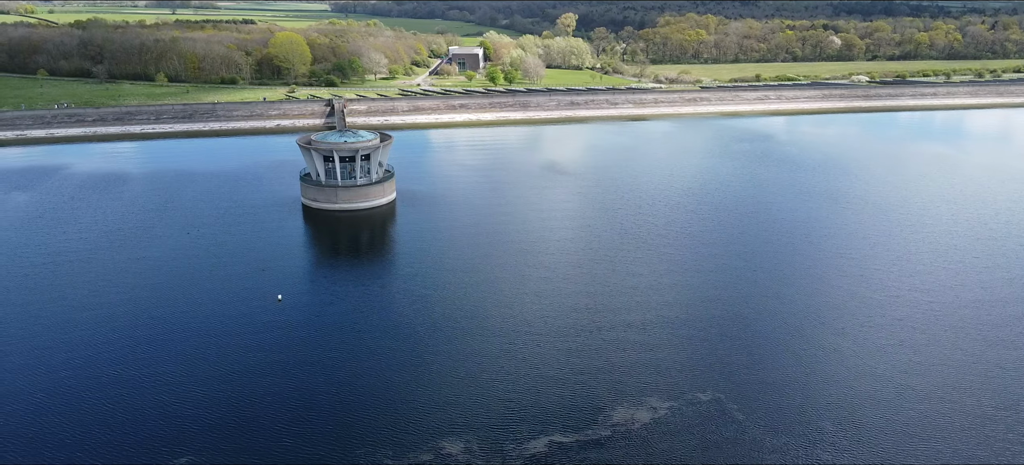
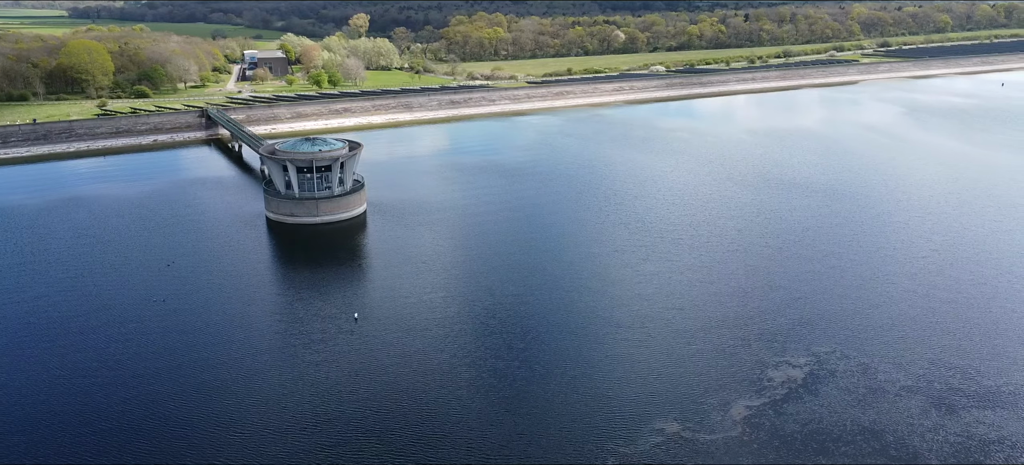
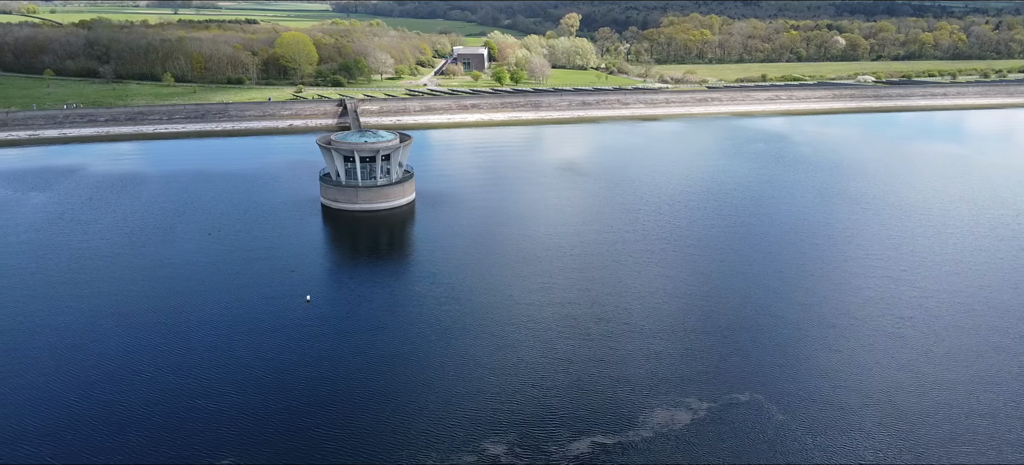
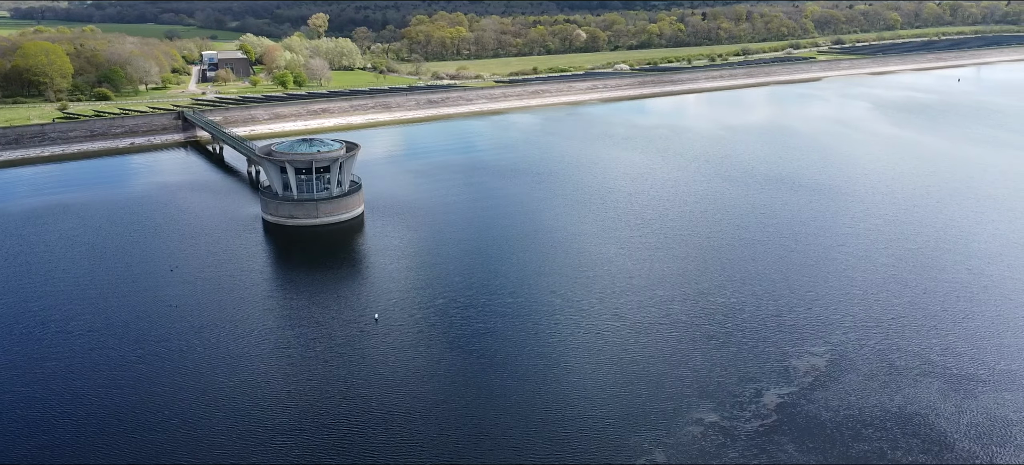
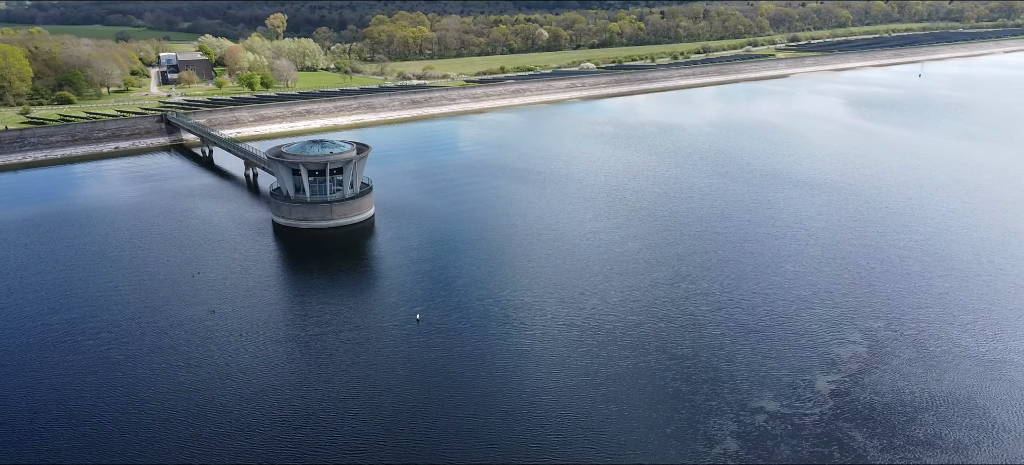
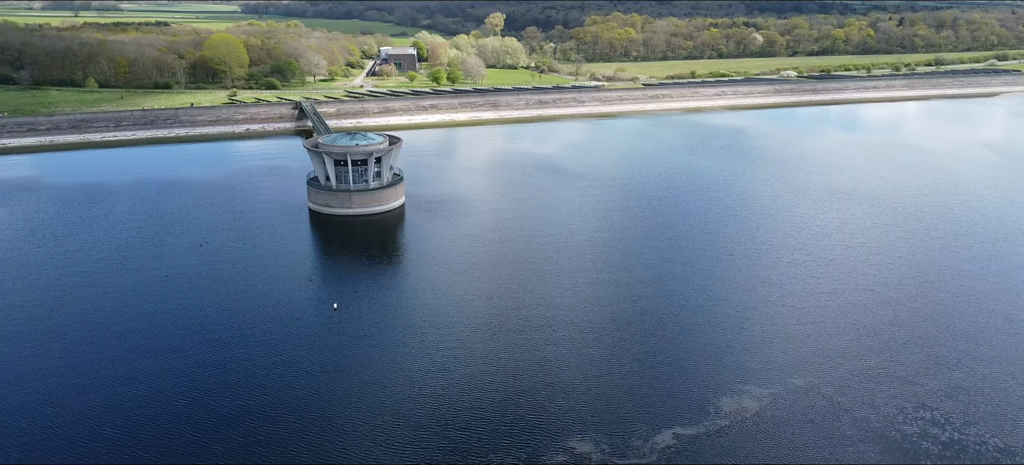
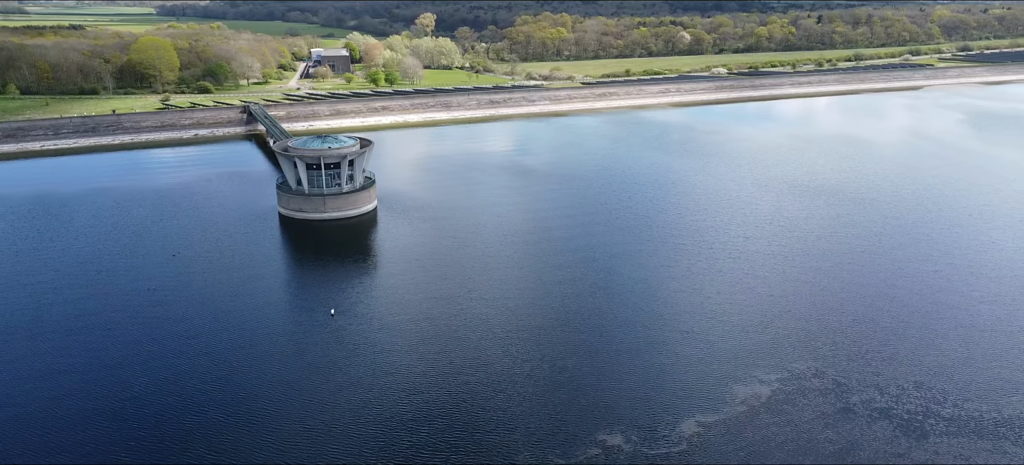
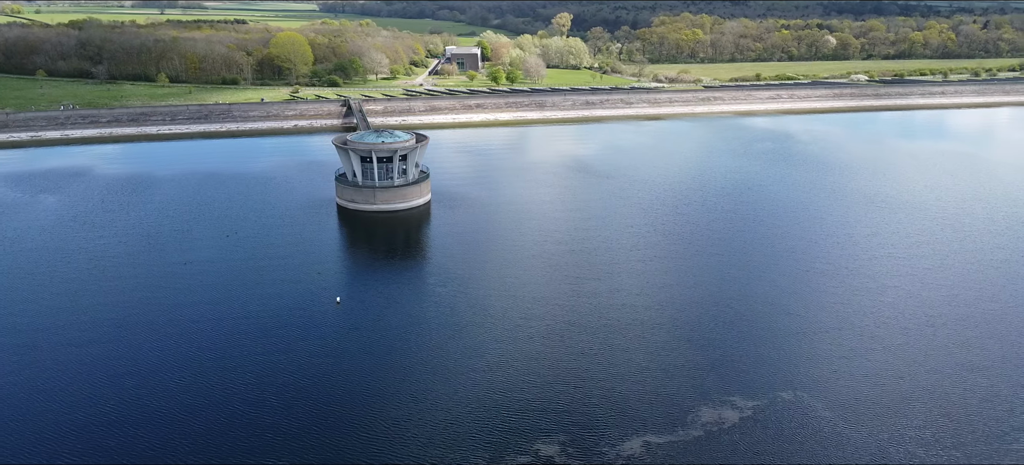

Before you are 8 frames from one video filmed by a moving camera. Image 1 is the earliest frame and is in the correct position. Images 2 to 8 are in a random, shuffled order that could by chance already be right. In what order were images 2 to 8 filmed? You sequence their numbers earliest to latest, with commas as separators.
3, 8, 6, 7, 2, 4, 5
